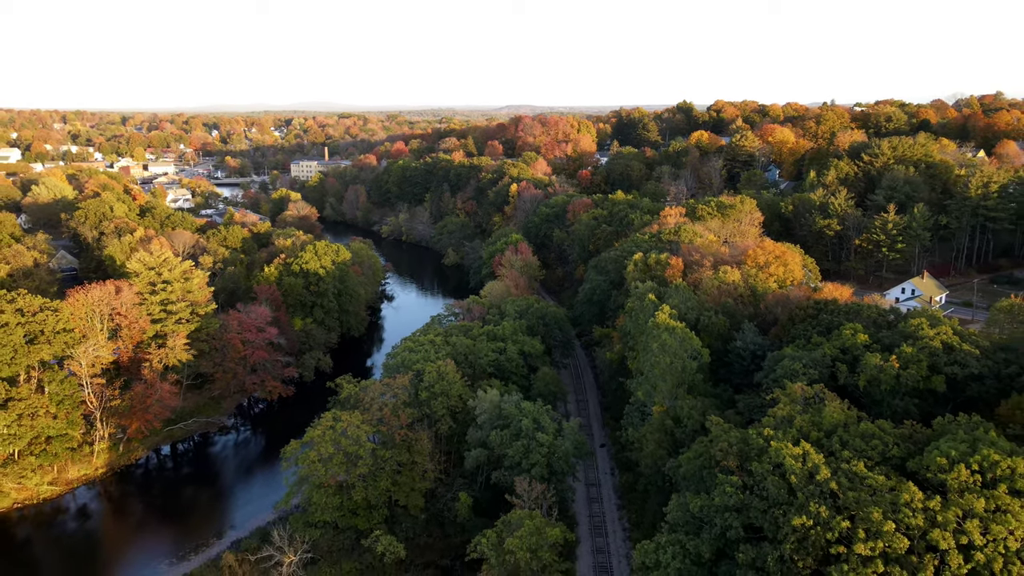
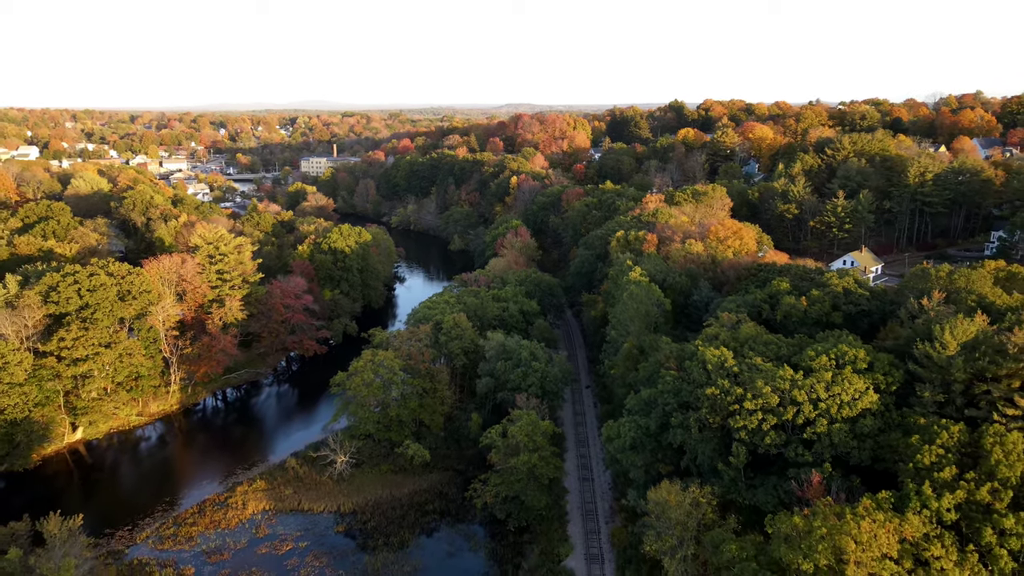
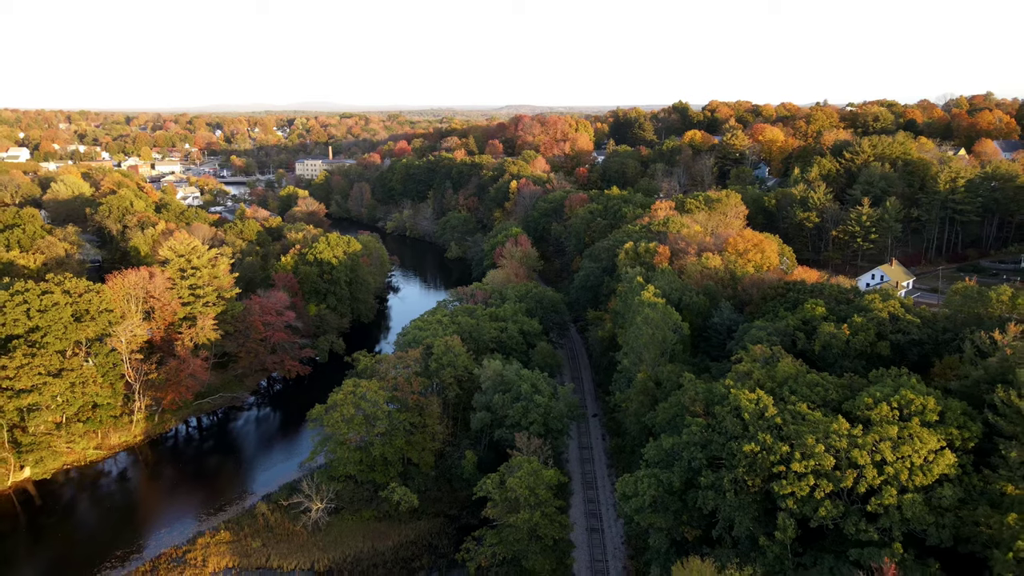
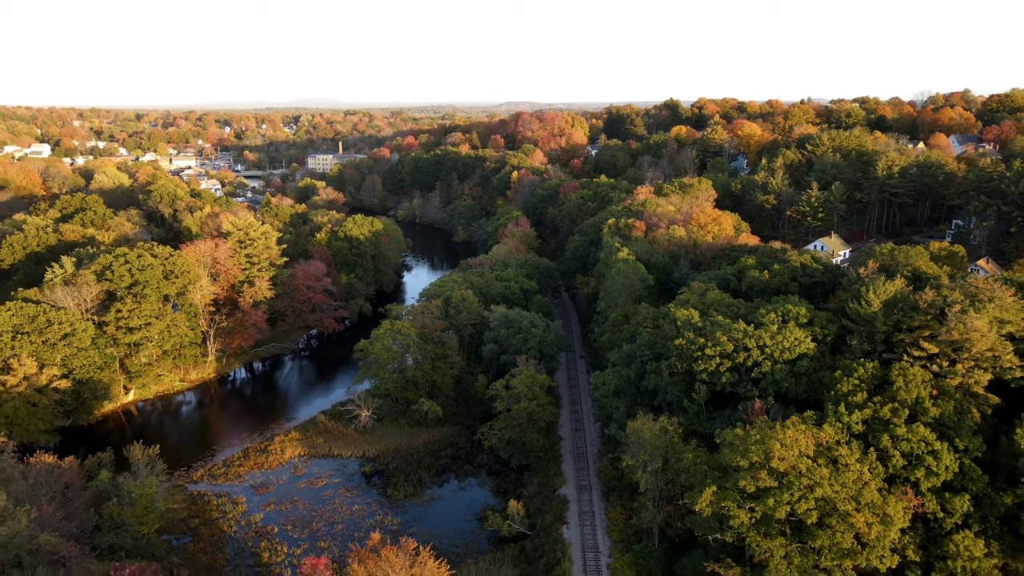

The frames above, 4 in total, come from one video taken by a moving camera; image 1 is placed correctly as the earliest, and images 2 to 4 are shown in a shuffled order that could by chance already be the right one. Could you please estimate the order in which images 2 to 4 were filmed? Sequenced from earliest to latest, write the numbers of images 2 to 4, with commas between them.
3, 2, 4
